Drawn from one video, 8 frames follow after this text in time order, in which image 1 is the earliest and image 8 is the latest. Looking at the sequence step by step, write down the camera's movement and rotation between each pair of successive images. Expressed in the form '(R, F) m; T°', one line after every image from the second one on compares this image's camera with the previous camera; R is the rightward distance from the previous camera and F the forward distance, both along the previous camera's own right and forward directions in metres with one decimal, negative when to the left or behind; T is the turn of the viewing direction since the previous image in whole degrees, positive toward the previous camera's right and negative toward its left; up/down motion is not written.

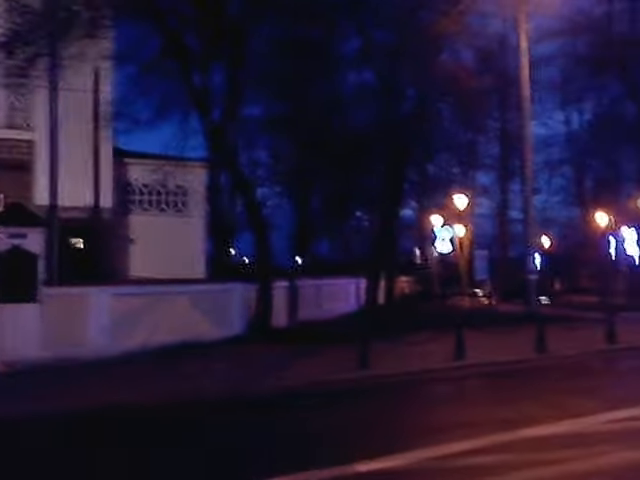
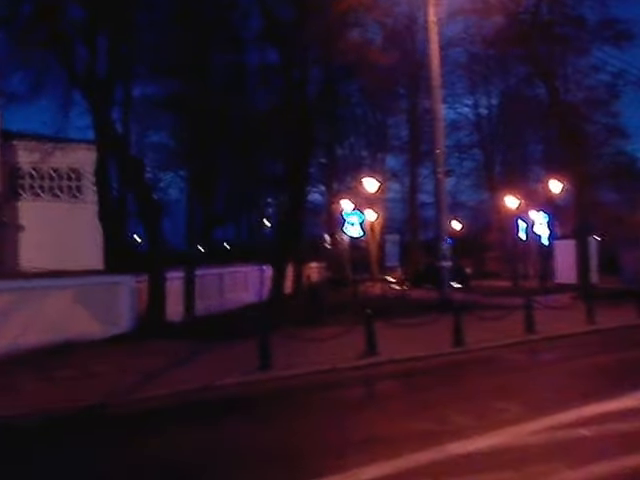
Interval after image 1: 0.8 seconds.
(+0.3, +1.8) m; +6°
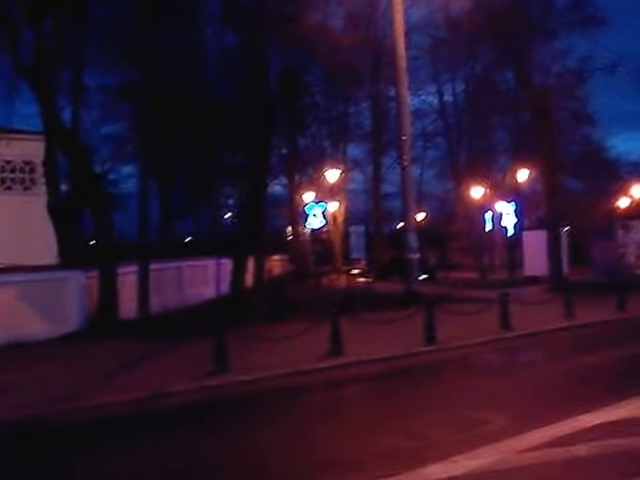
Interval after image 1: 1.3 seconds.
(+0.1, +1.3) m; +3°
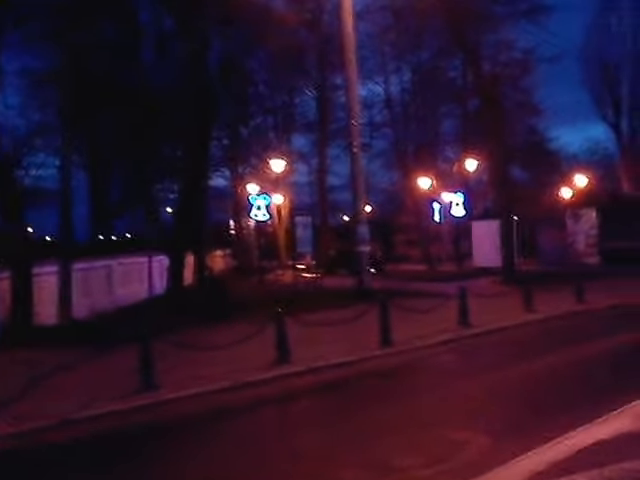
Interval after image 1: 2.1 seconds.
(0.0, +1.6) m; +4°
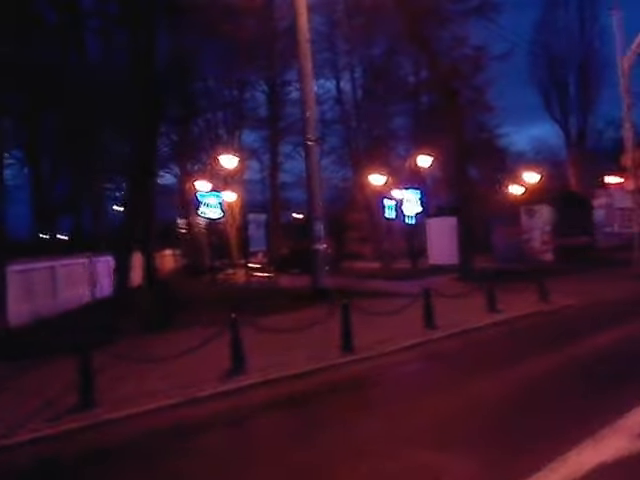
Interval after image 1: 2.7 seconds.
(-0.1, +0.9) m; +3°
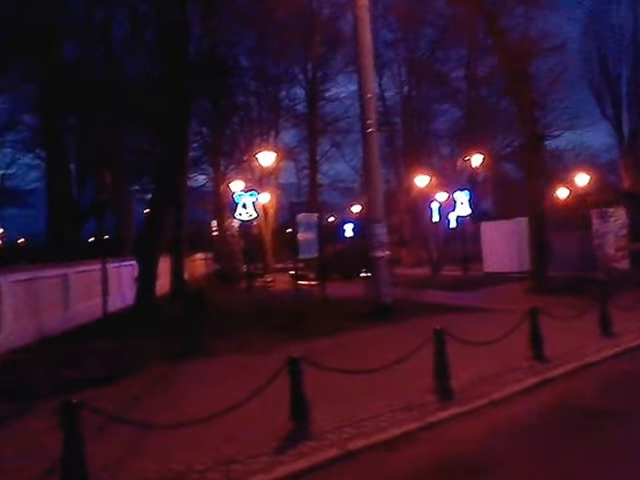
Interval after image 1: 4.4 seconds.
(-0.6, +3.4) m; -2°
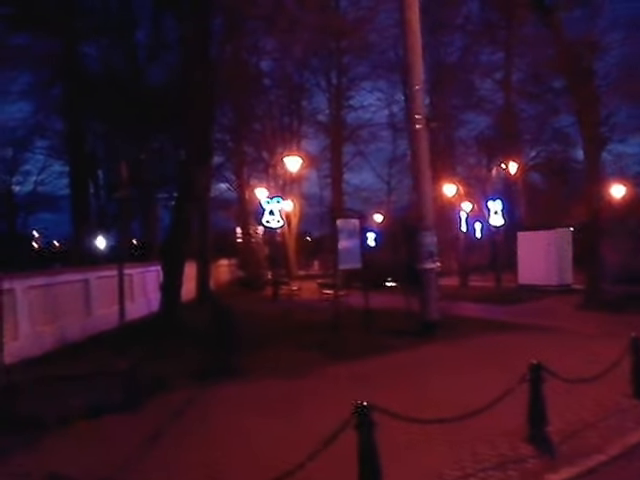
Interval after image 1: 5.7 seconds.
(-0.5, +1.4) m; -1°
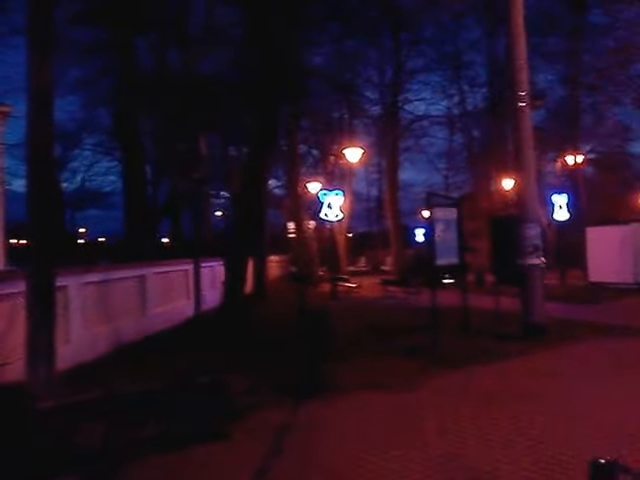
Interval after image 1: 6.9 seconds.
(-0.8, +1.8) m; -3°
